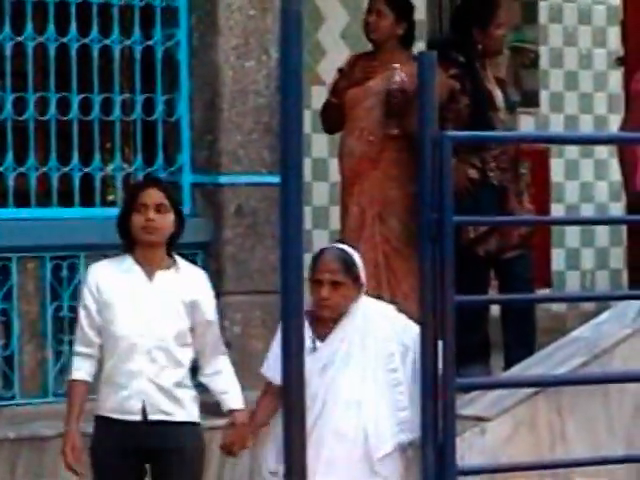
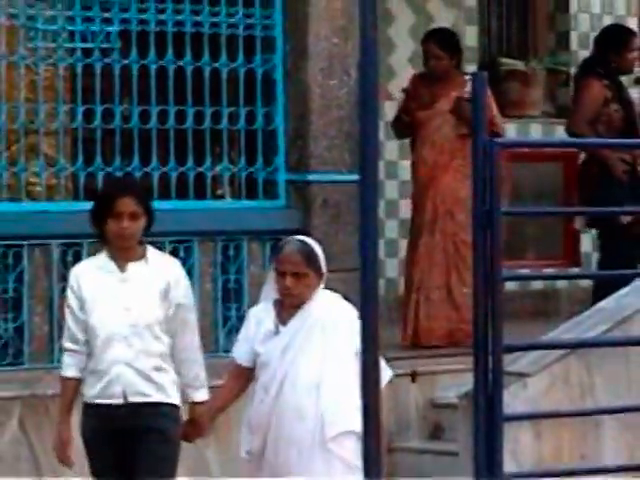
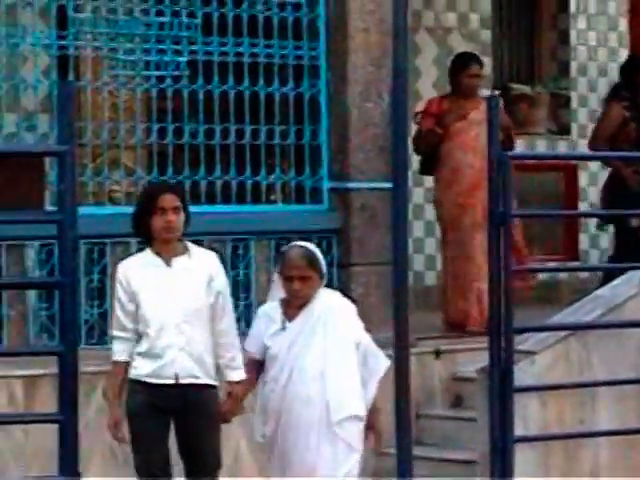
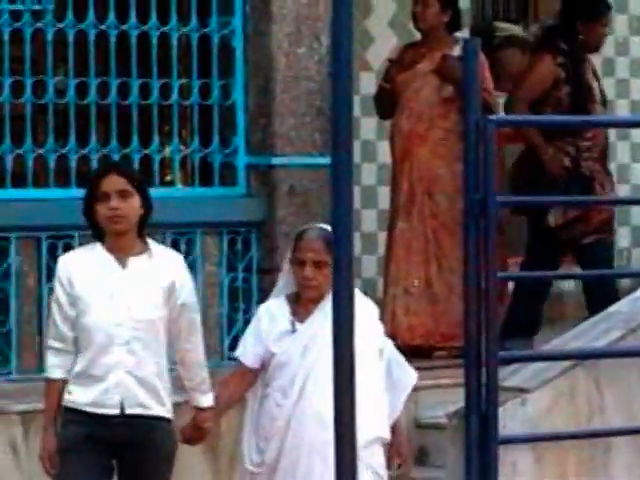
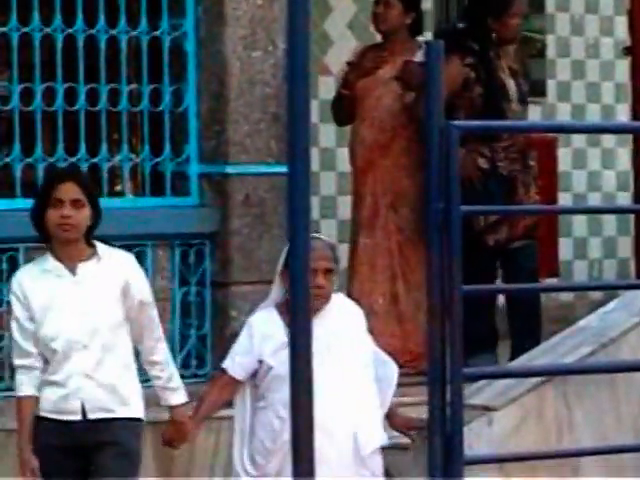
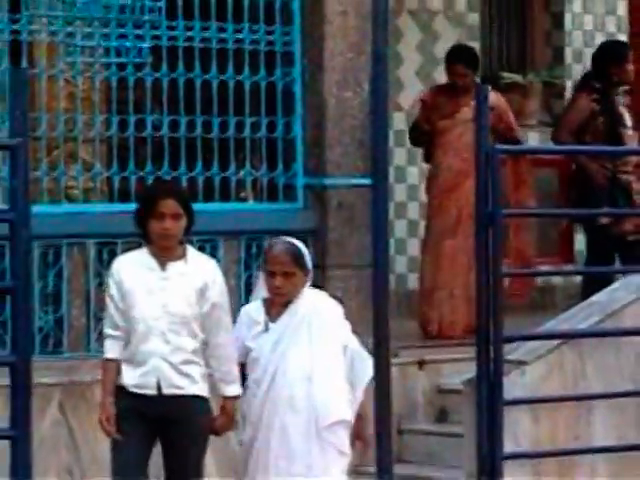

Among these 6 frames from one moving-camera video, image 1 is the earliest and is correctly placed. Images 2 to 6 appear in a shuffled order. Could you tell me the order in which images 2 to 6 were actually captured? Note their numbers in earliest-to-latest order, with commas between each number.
5, 4, 2, 6, 3
